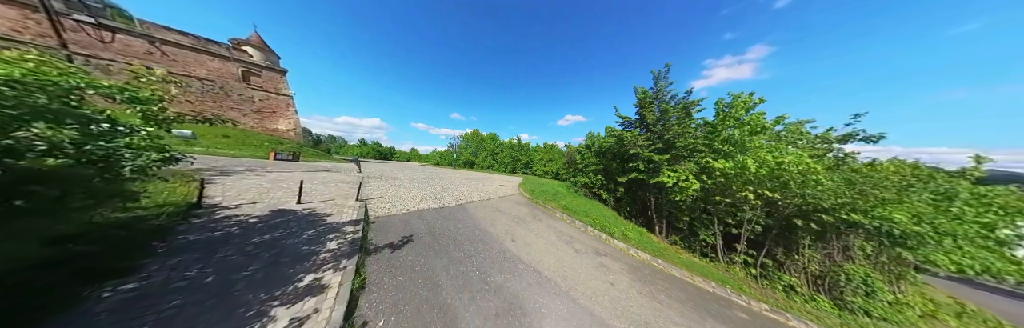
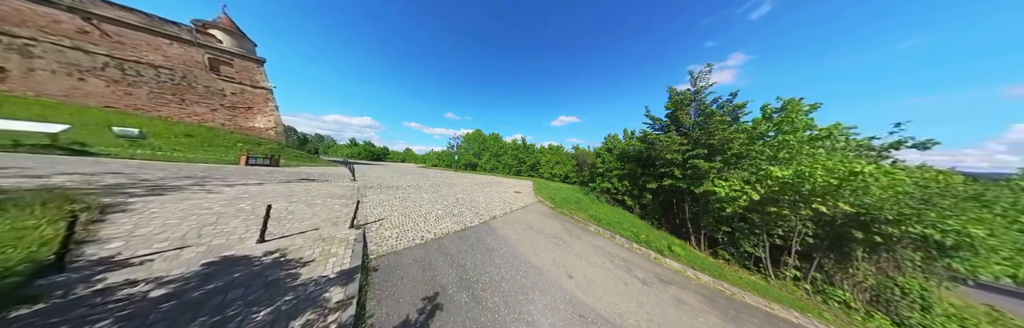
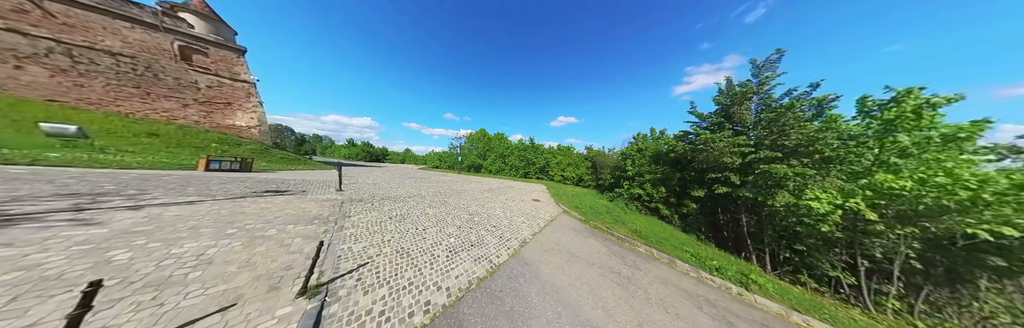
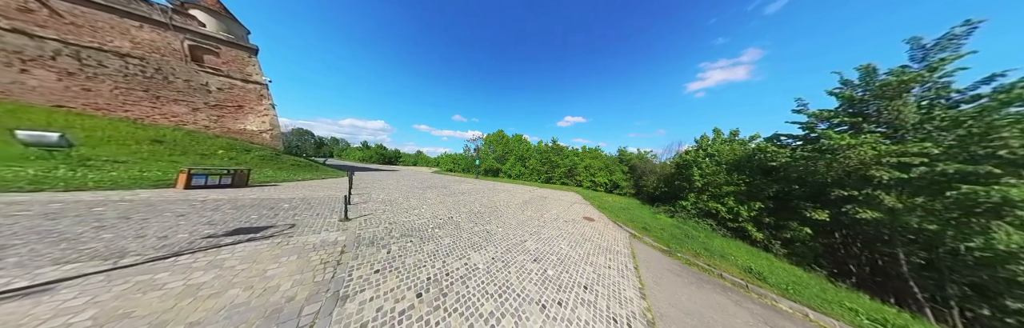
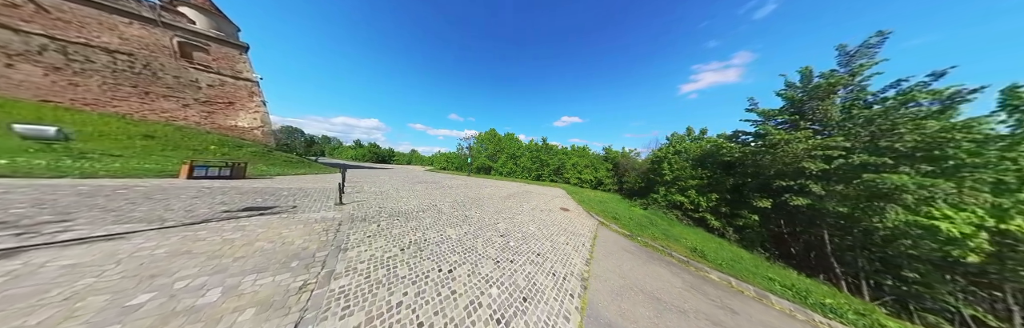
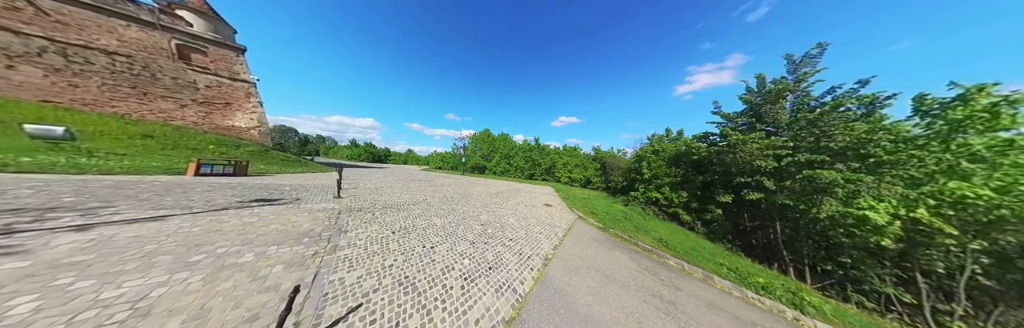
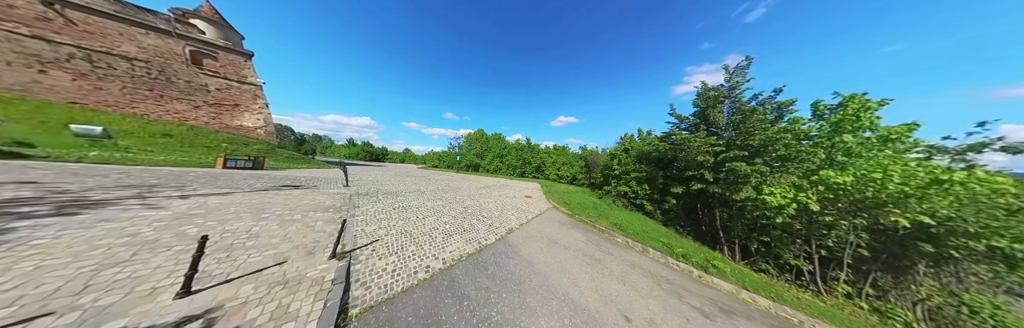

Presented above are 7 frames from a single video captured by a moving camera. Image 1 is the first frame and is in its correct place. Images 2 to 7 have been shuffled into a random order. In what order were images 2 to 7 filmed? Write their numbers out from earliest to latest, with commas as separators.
2, 7, 3, 6, 5, 4
